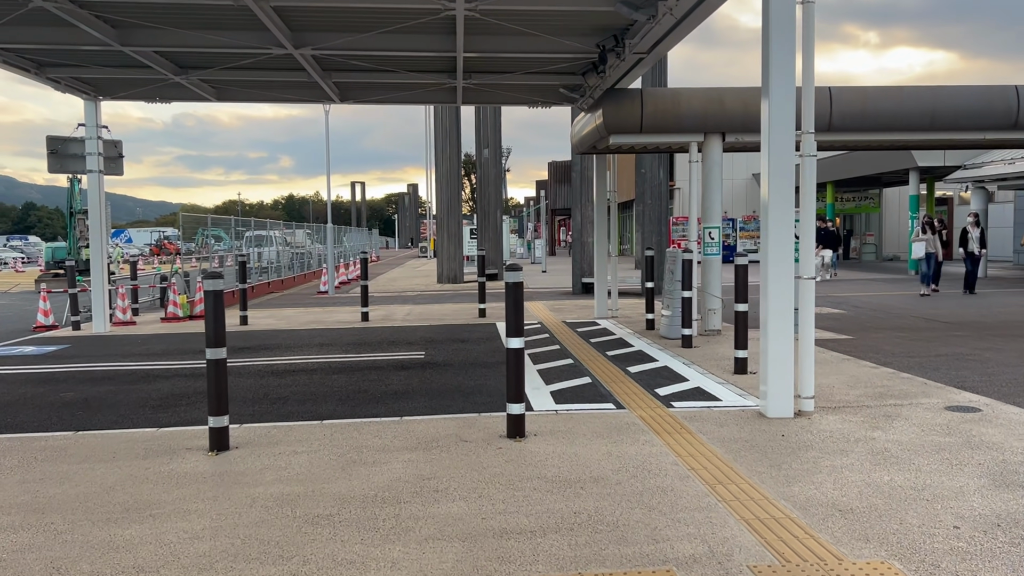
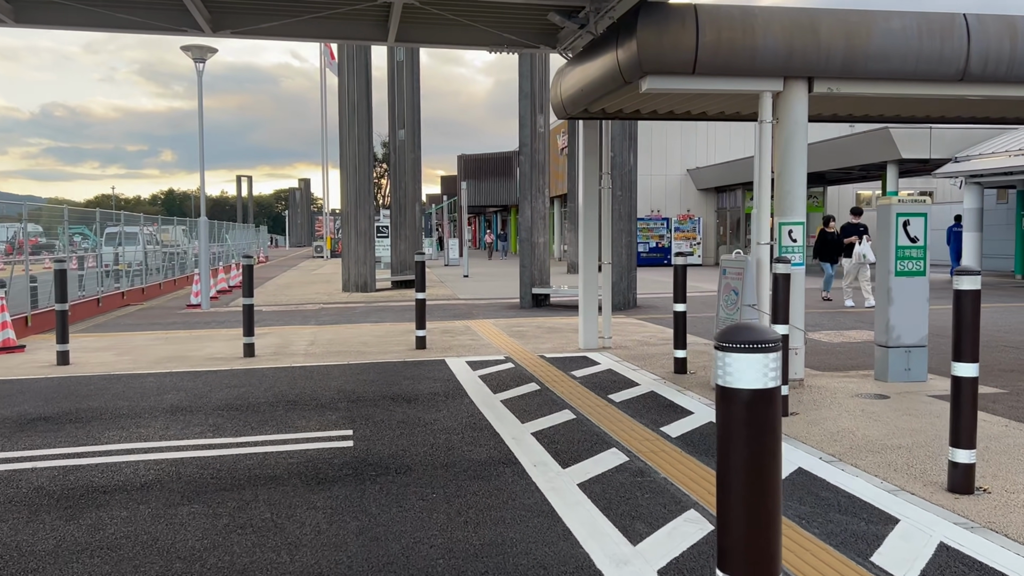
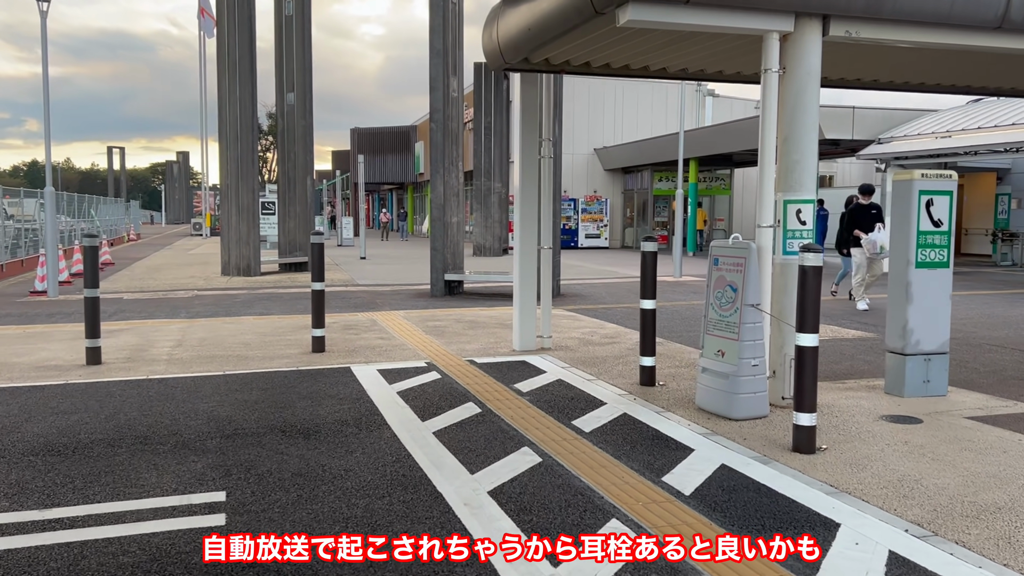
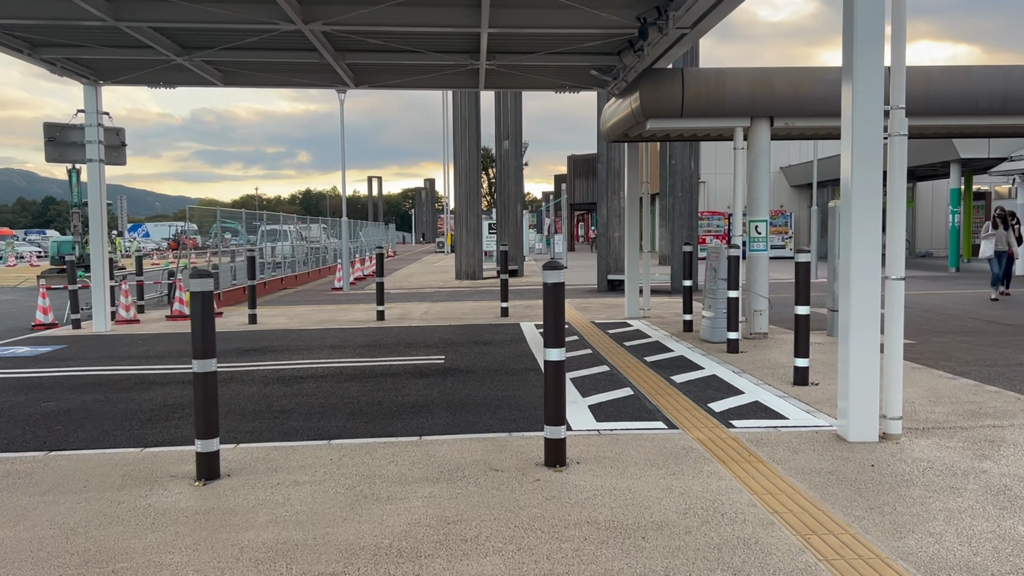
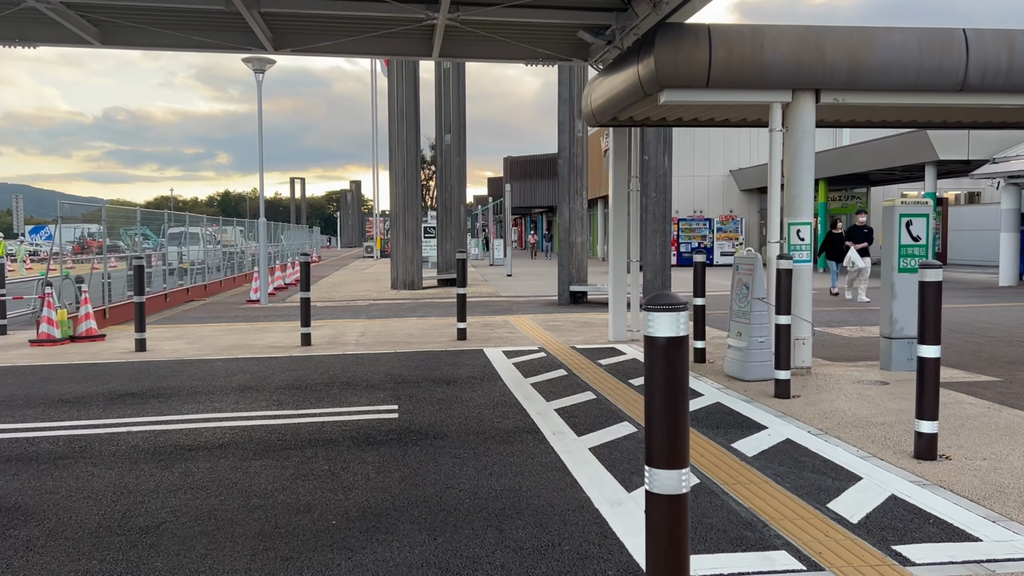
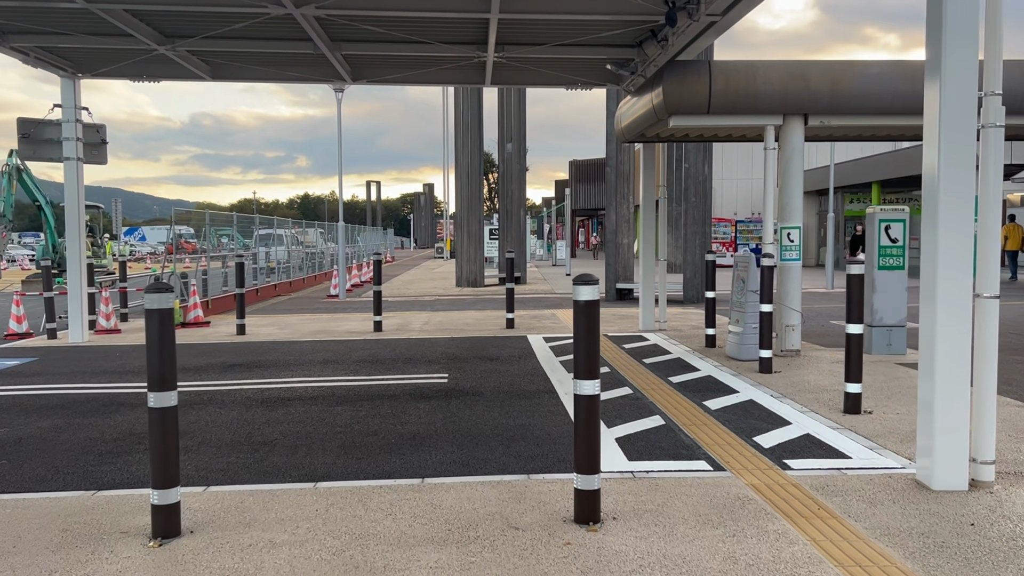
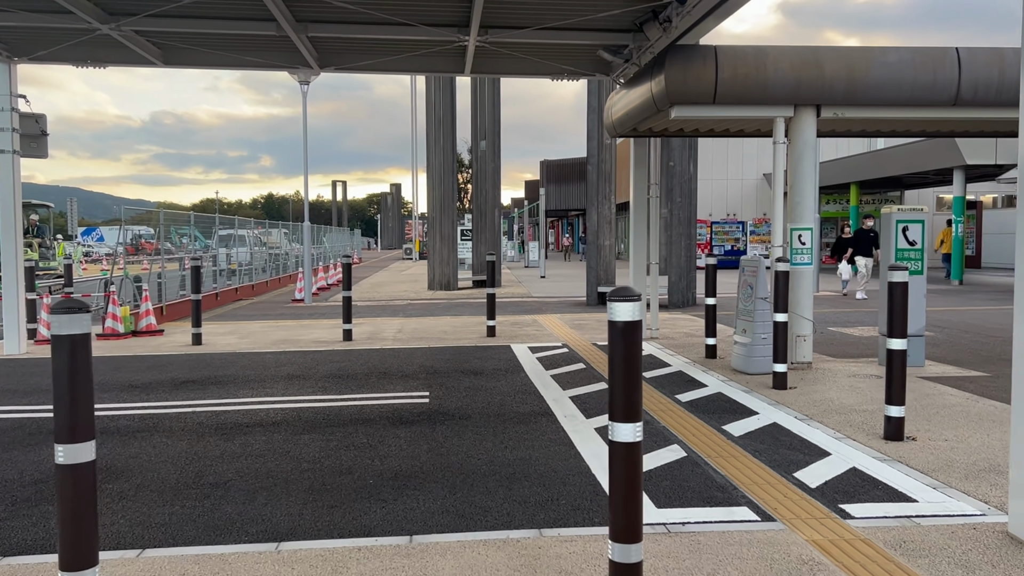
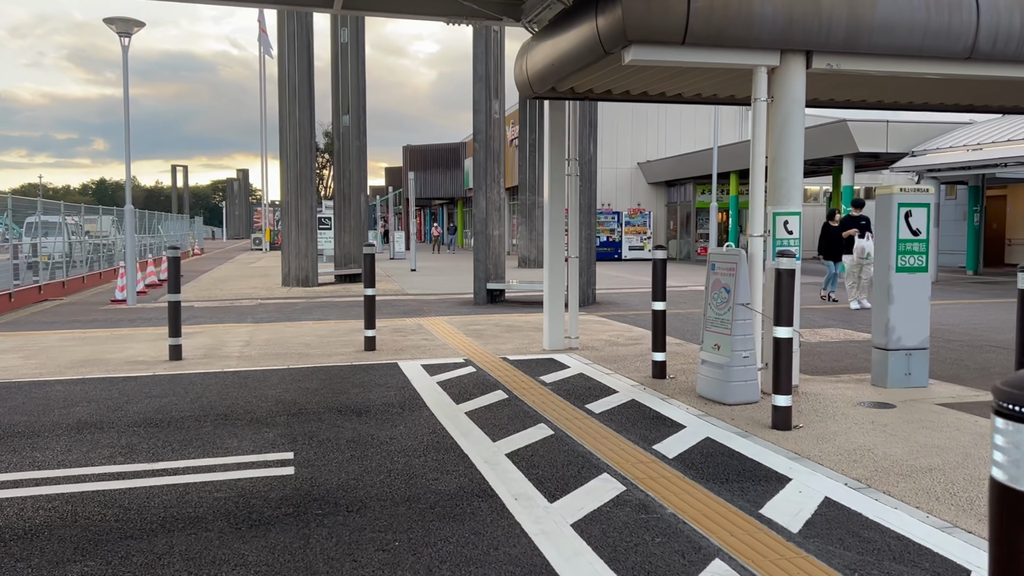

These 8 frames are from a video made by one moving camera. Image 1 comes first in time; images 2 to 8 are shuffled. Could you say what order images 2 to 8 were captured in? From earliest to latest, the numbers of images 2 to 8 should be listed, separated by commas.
4, 6, 7, 5, 2, 8, 3
